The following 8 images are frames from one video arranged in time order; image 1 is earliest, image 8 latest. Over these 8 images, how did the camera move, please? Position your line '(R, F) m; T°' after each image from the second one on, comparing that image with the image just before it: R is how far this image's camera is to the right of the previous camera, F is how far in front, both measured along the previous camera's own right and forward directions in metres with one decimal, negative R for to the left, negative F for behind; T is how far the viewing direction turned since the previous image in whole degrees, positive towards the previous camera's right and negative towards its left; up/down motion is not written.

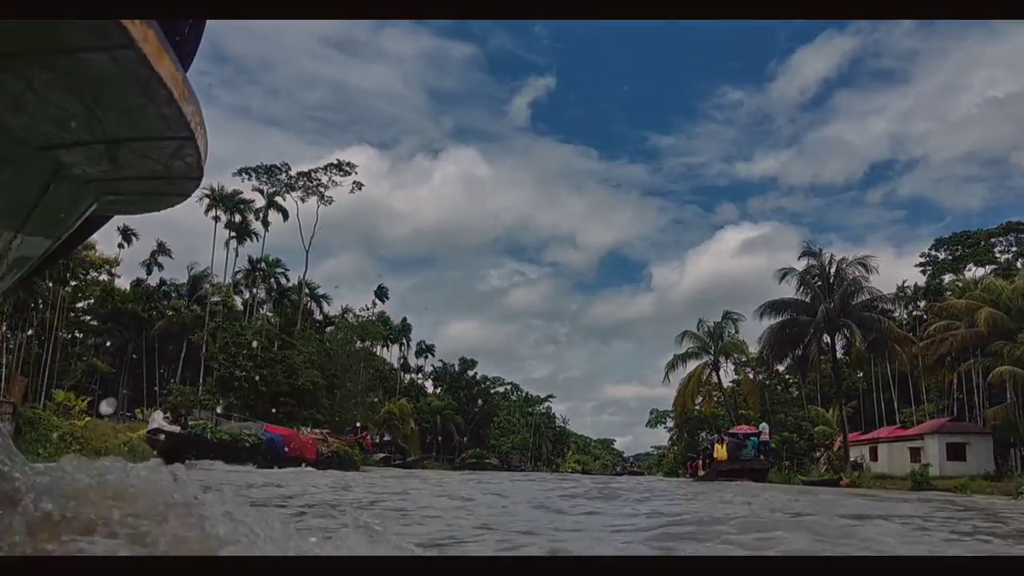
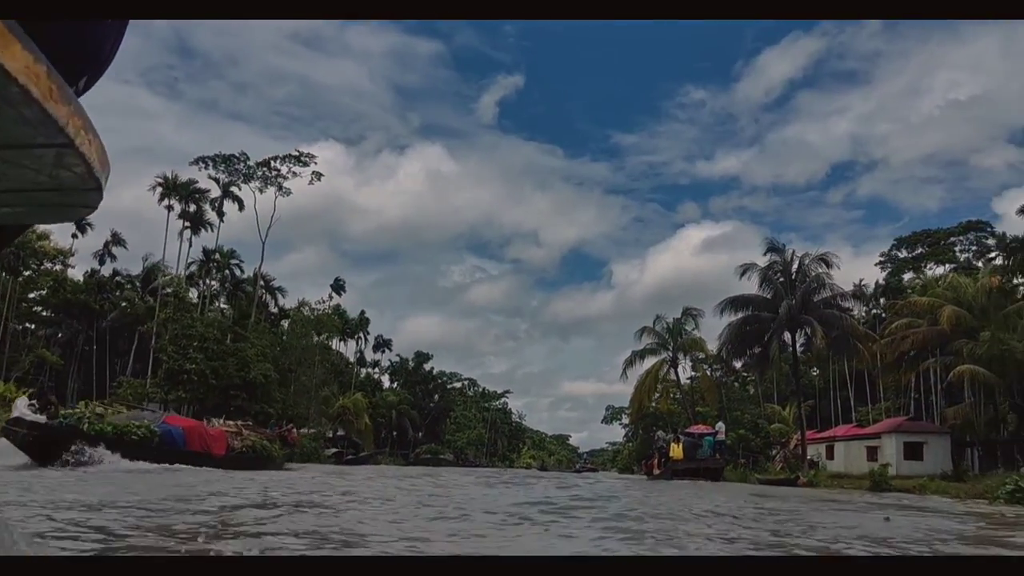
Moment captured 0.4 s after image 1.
(+0.1, +0.6) m; +3°
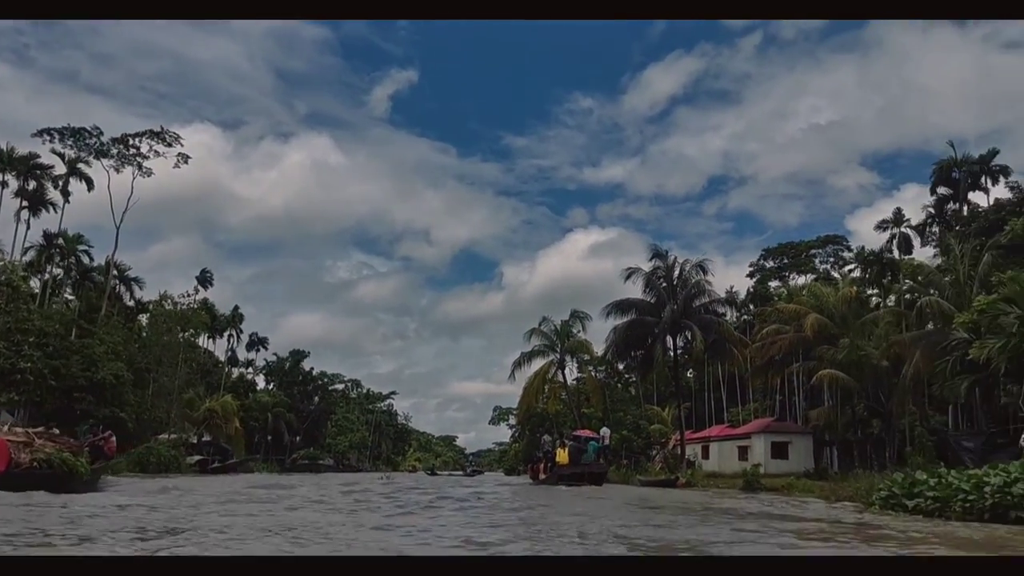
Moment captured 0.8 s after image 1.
(0.0, -0.1) m; +7°
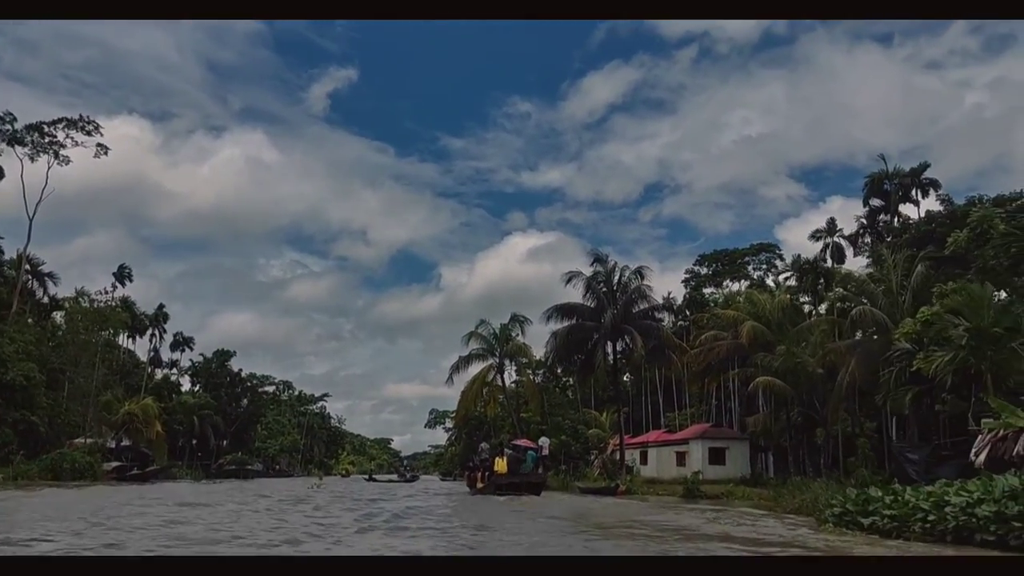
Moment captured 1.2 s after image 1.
(0.0, +0.5) m; +4°
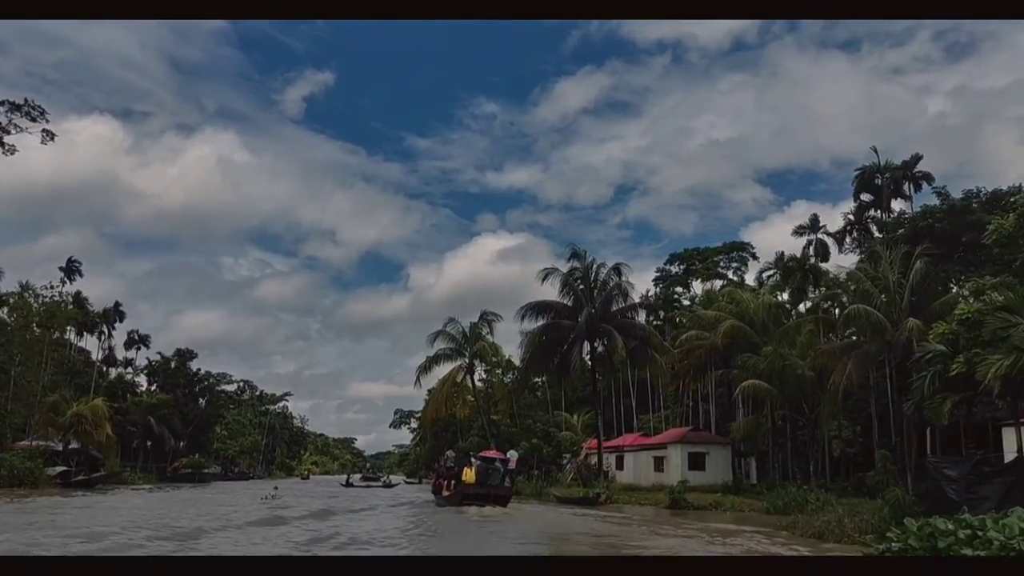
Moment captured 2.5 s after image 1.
(-0.2, +1.0) m; +2°
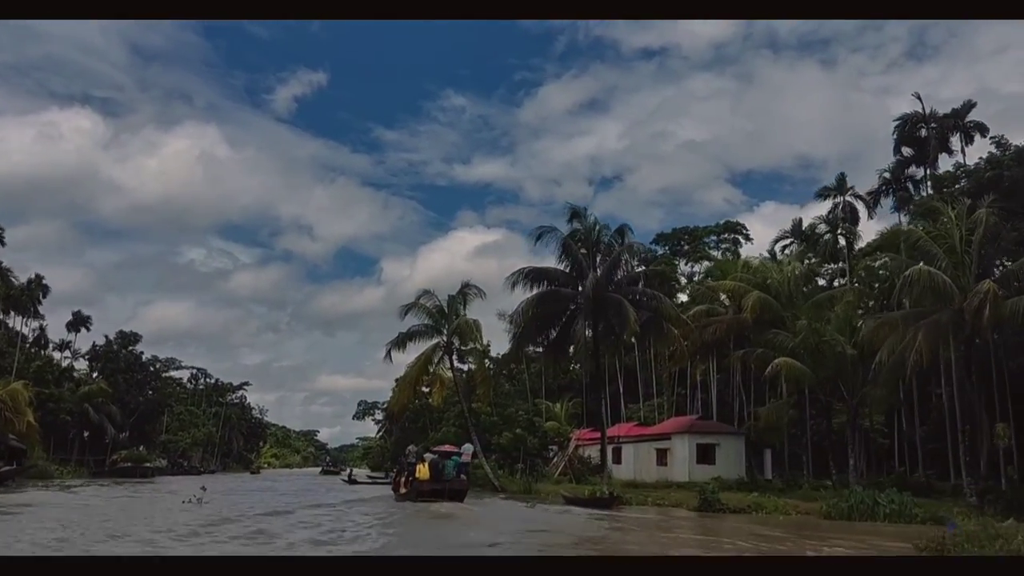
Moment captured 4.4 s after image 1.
(-0.4, +2.9) m; +2°
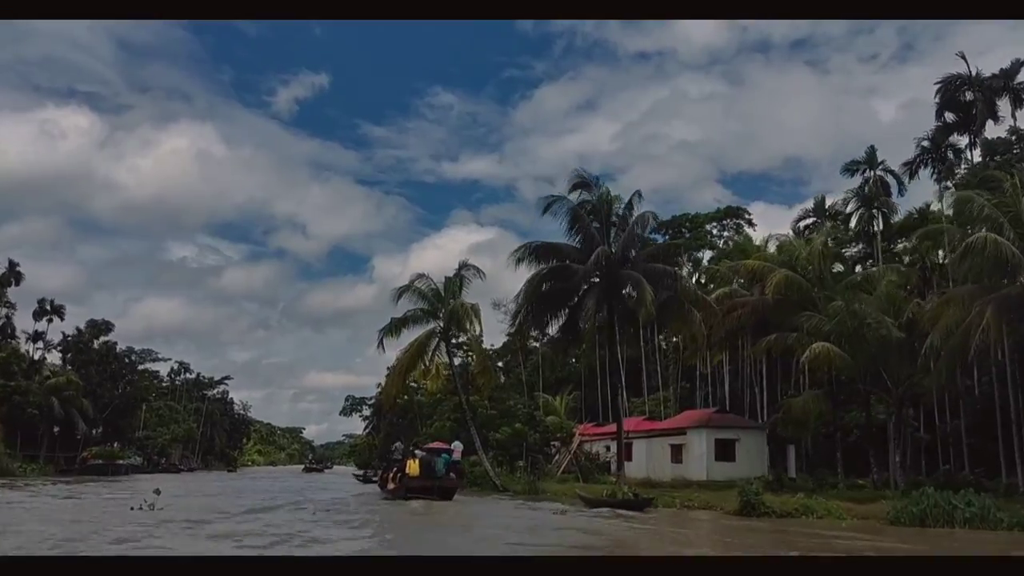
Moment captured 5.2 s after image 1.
(-0.3, +1.6) m; +1°
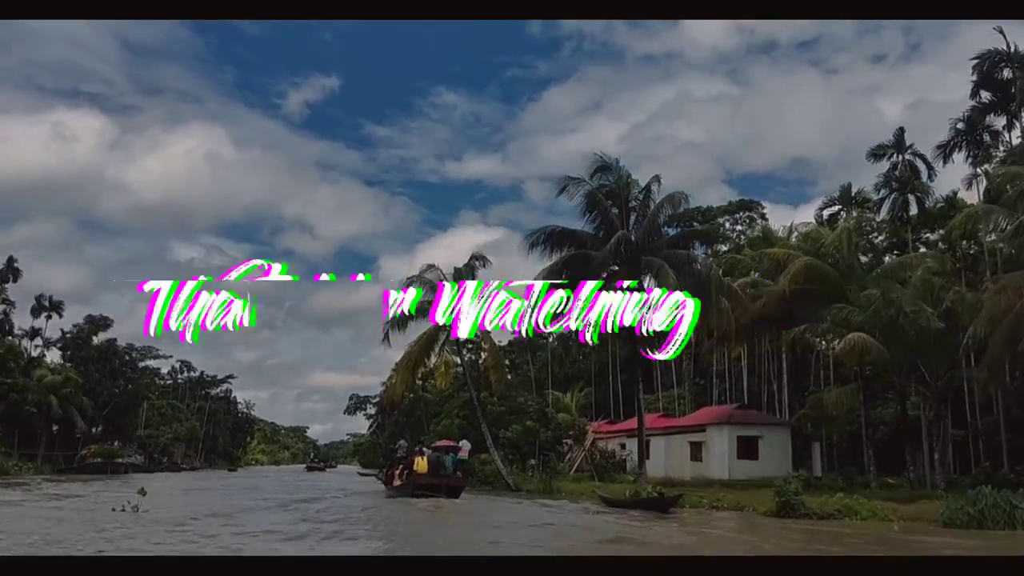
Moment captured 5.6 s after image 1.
(-0.2, +0.8) m; 0°
